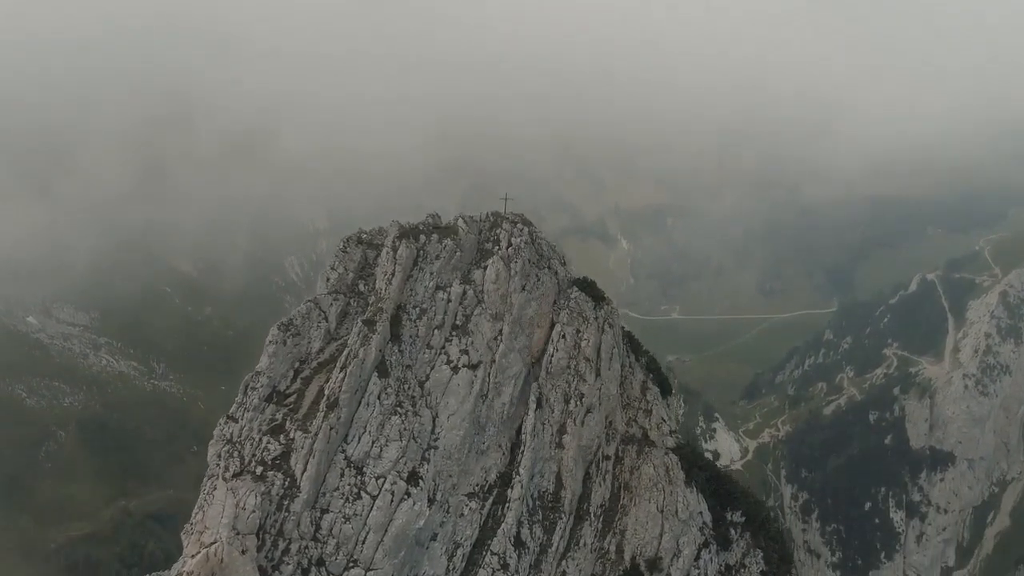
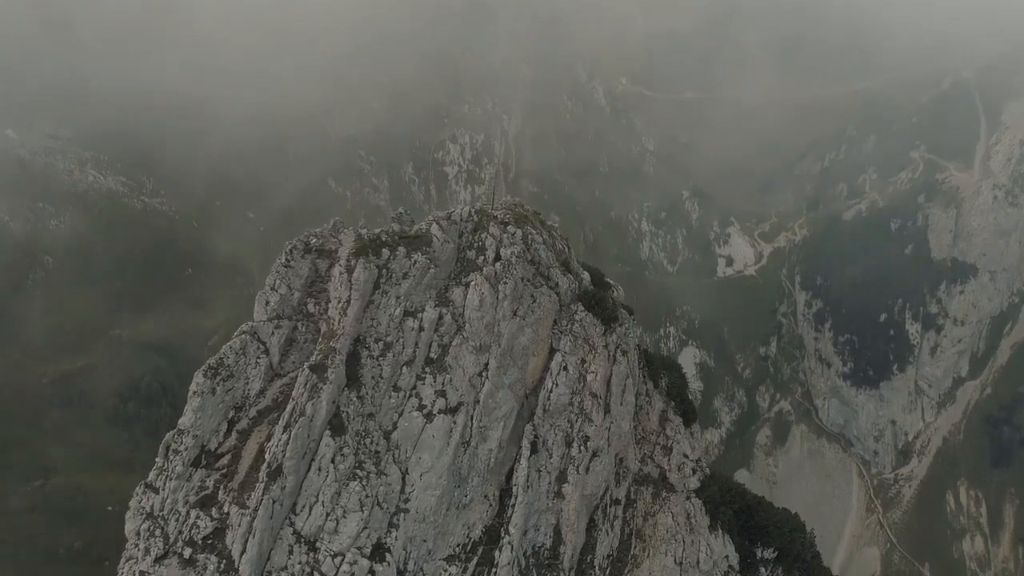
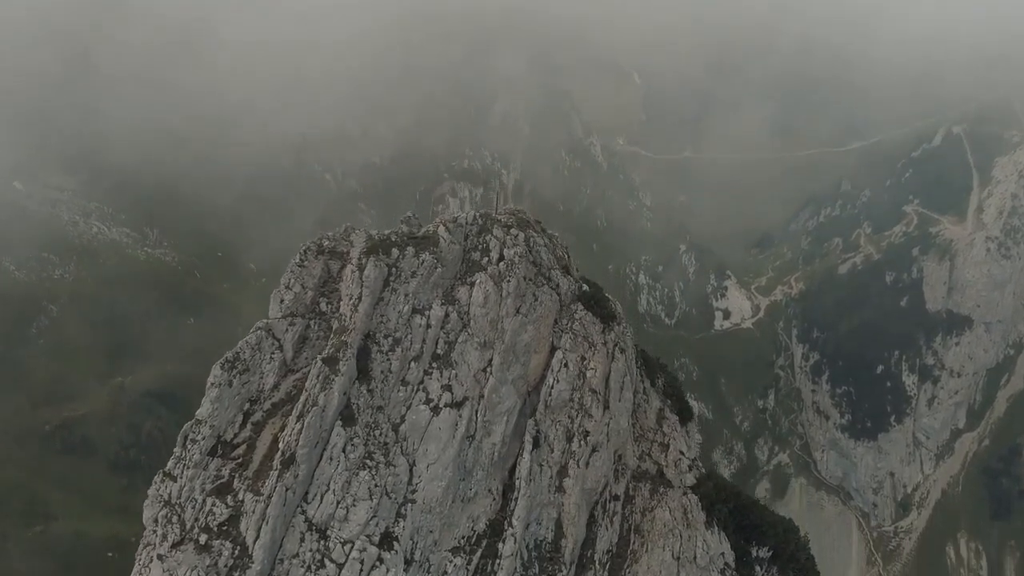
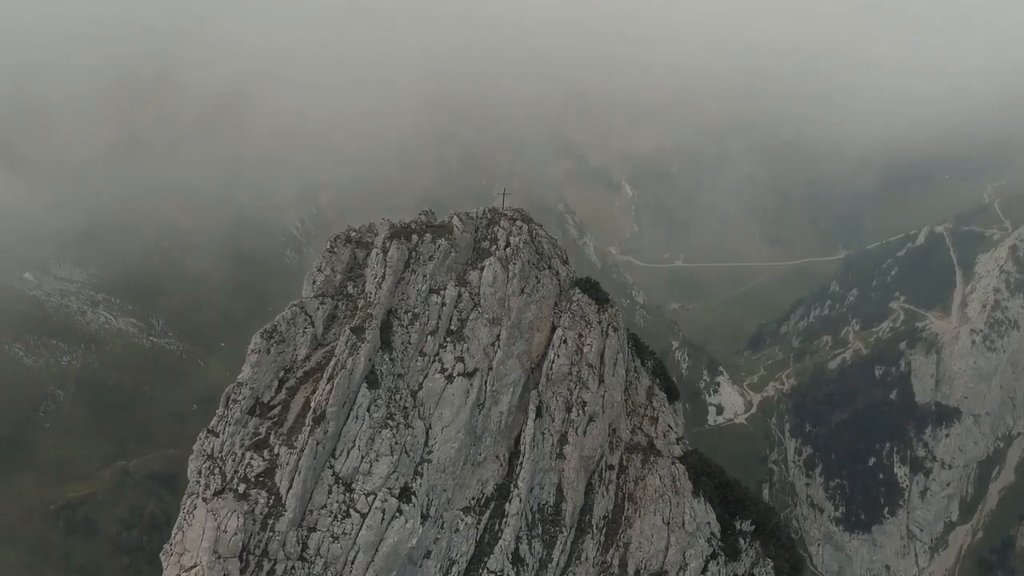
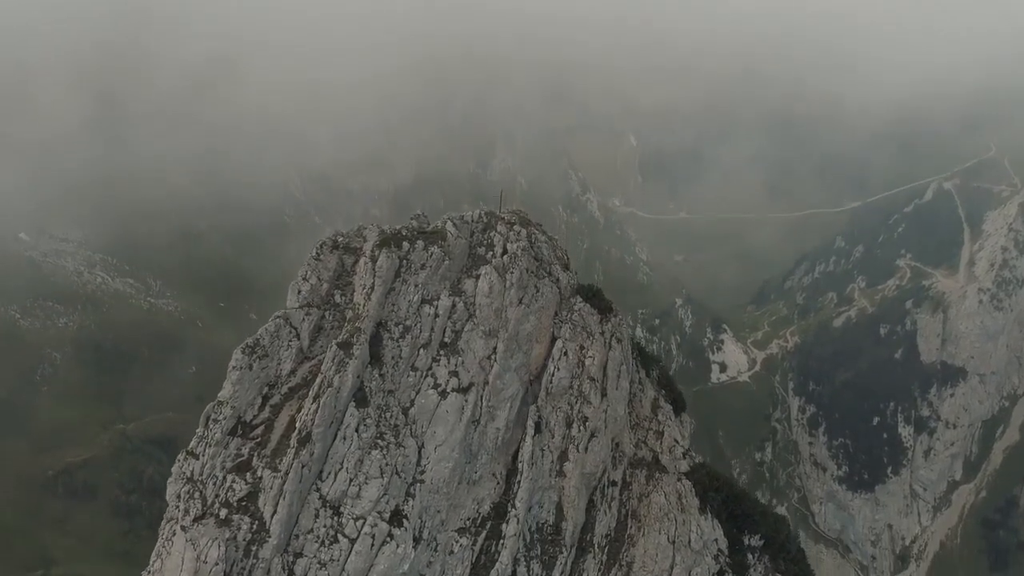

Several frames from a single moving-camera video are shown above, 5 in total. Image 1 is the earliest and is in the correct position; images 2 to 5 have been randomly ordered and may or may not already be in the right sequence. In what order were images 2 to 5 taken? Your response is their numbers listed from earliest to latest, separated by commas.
4, 5, 3, 2
